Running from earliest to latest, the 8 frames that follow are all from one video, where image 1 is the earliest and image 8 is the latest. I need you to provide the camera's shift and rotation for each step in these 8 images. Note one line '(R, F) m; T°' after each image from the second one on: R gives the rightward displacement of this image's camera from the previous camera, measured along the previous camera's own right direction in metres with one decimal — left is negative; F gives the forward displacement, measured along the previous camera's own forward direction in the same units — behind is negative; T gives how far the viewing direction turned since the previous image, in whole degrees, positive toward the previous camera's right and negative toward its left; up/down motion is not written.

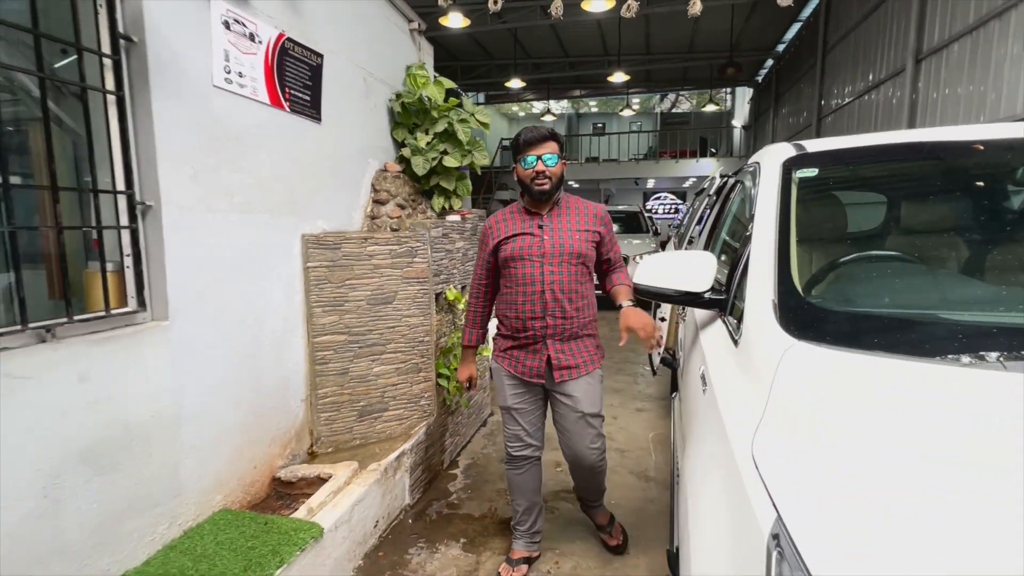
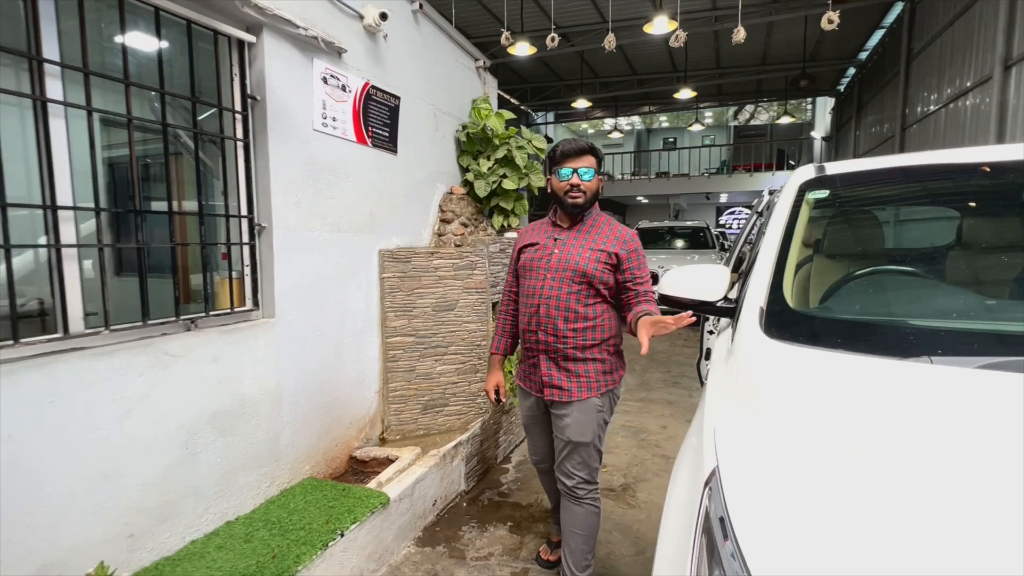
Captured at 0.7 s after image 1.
(+0.1, -0.3) m; -8°
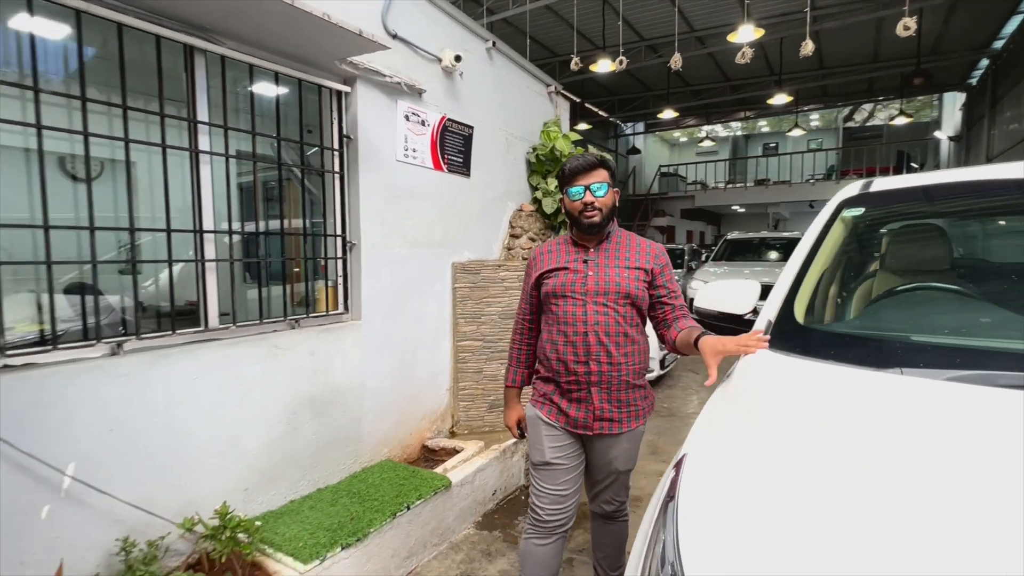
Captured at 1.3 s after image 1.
(+0.2, -0.2) m; -10°
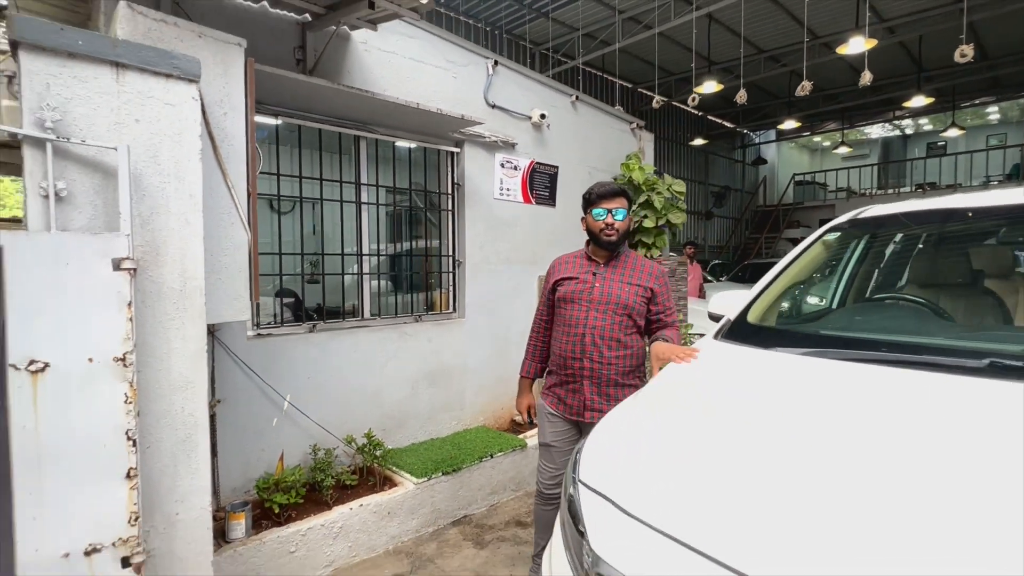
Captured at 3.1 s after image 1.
(+0.4, -0.8) m; -15°
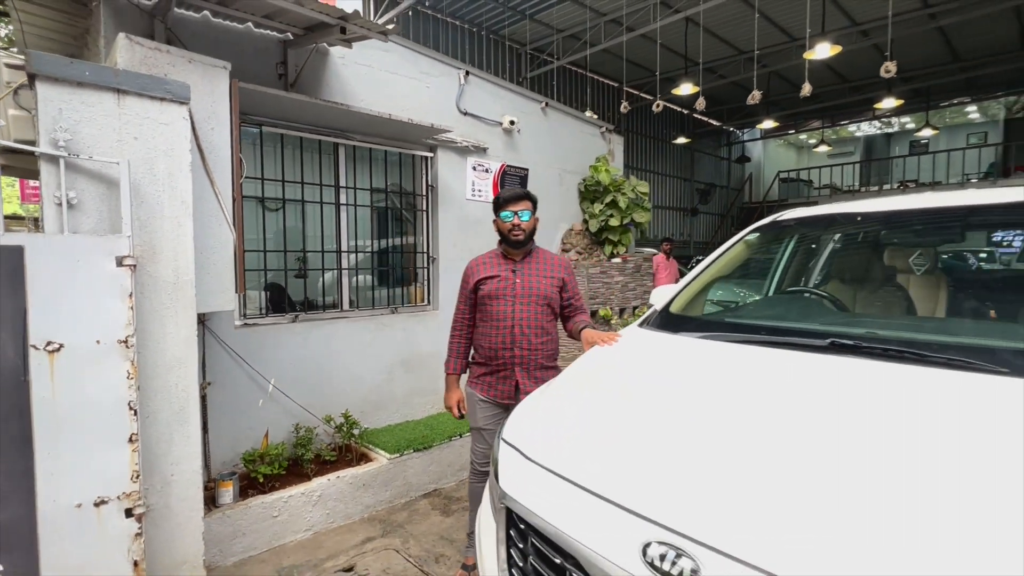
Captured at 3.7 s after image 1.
(+0.2, -0.3) m; +1°
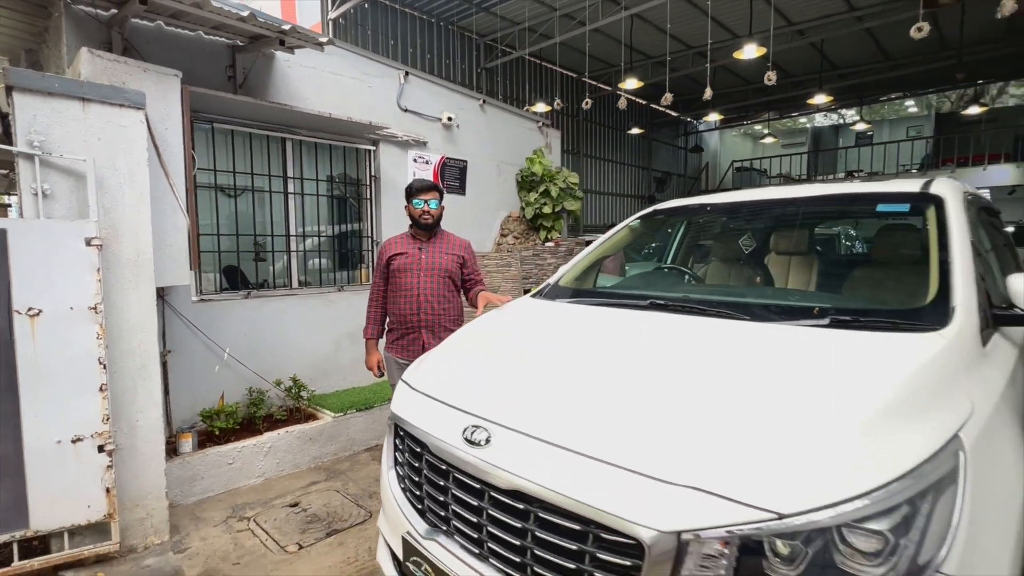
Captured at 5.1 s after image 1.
(+0.3, -0.5) m; +3°
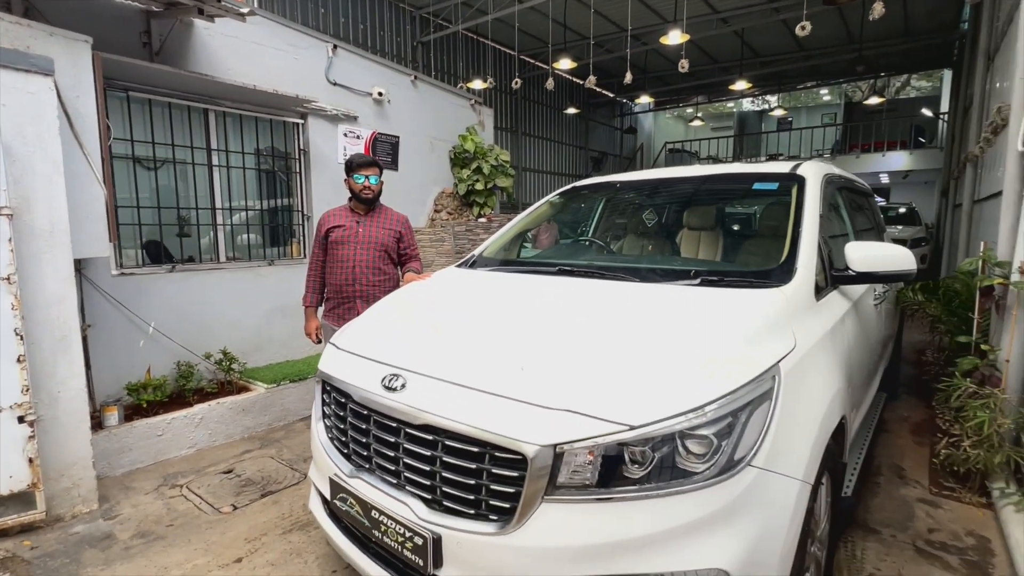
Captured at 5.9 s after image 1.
(+0.1, -0.2) m; +6°
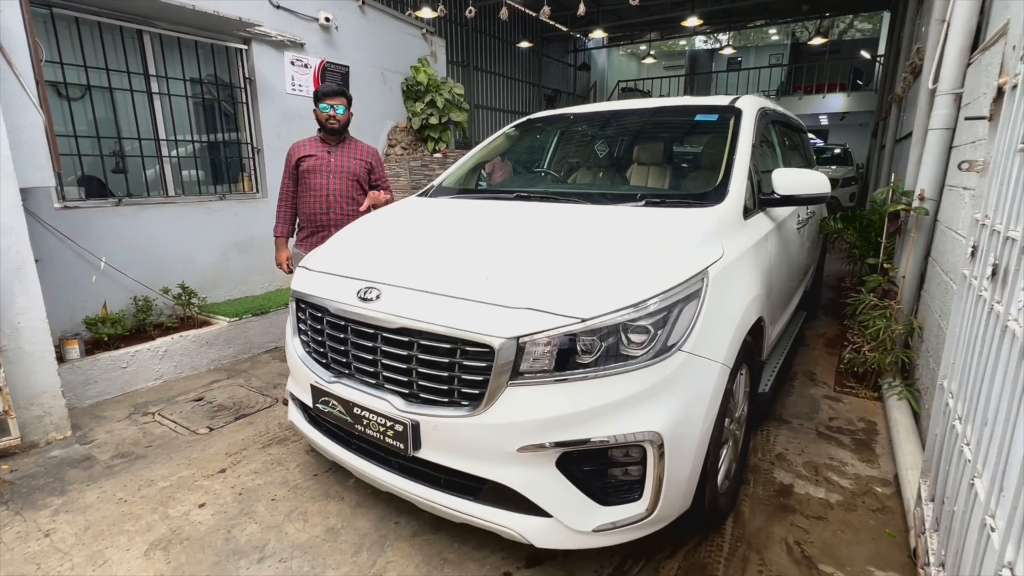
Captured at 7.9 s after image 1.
(0.0, -0.2) m; +5°
